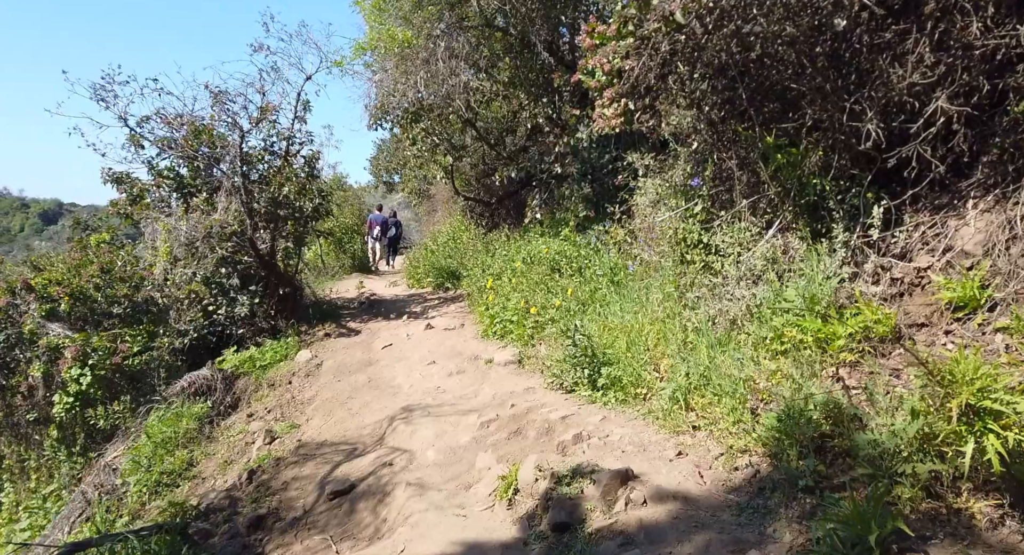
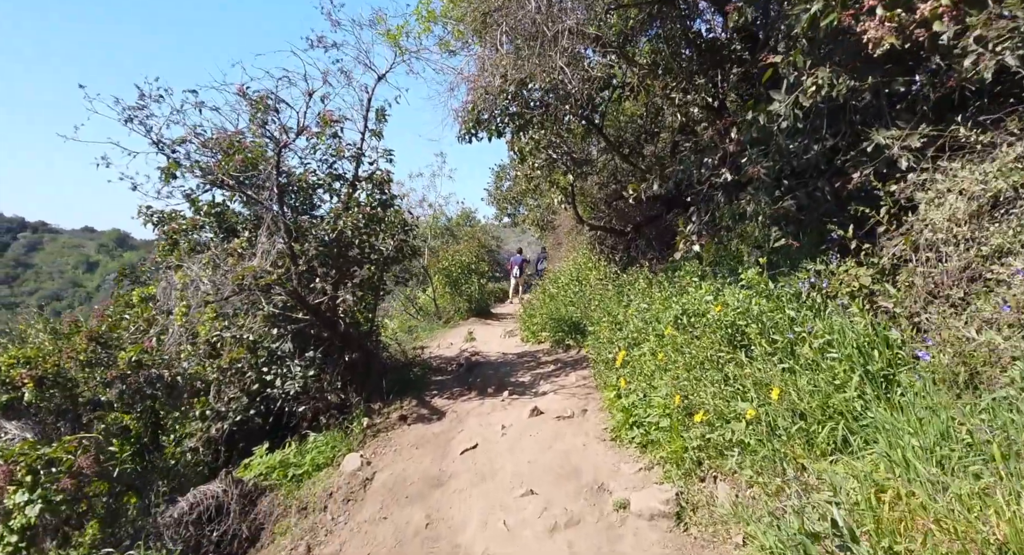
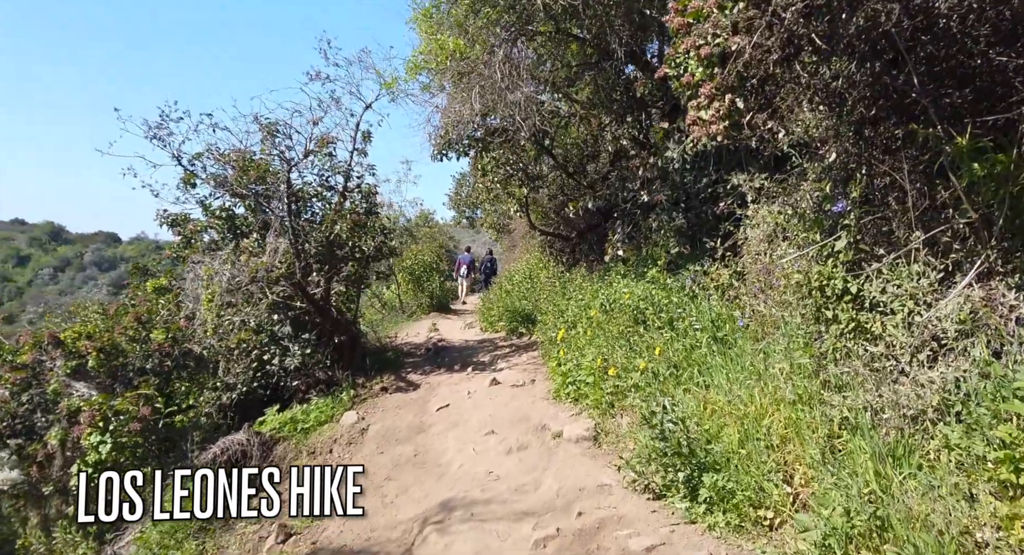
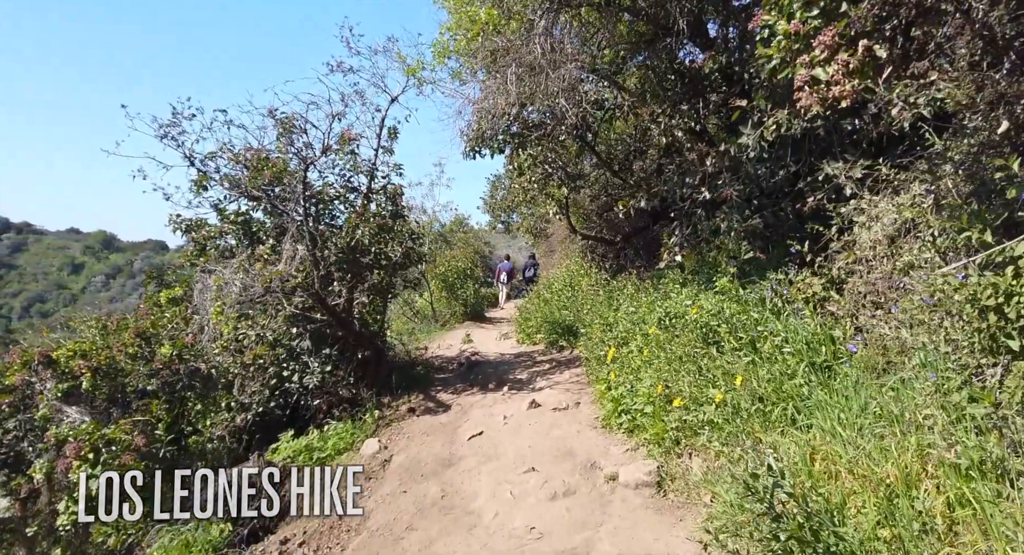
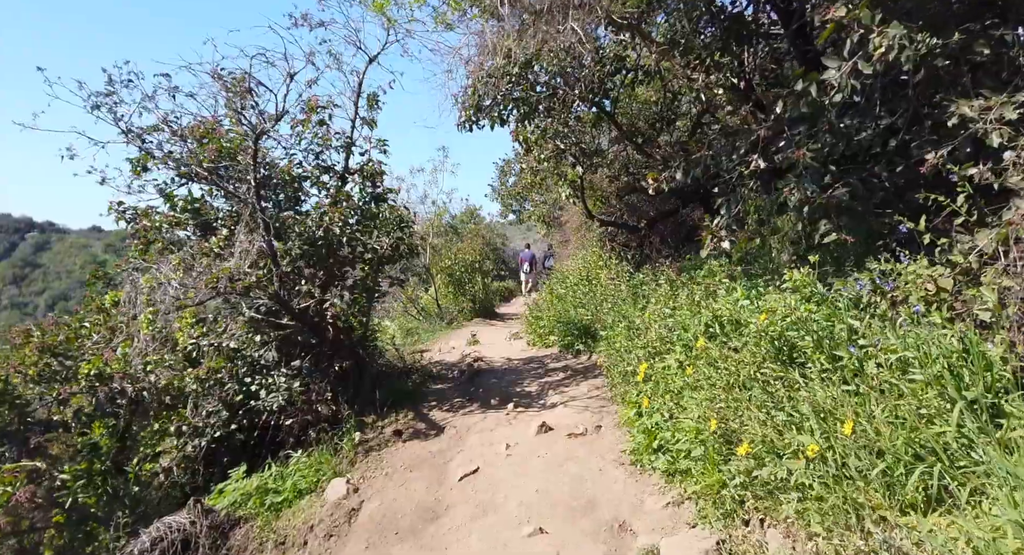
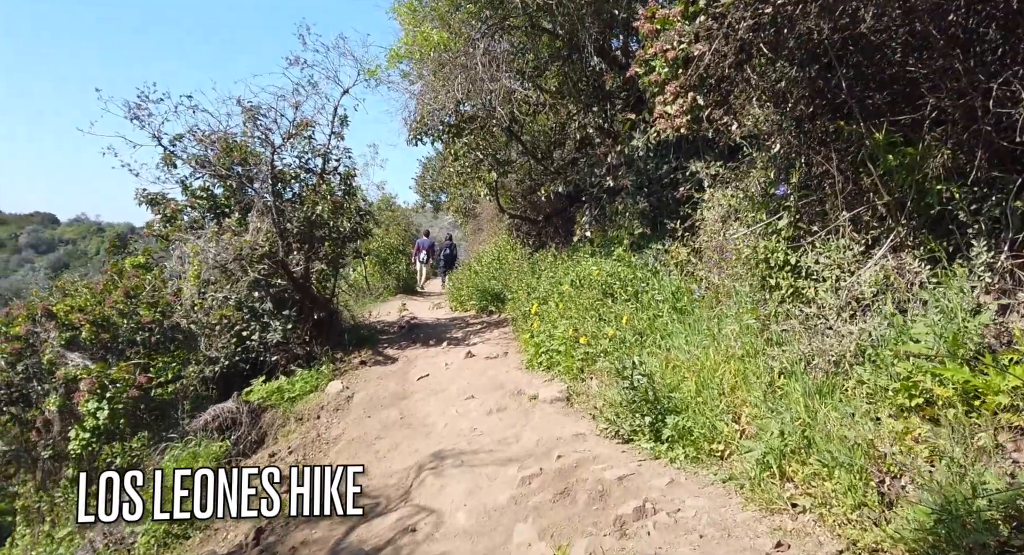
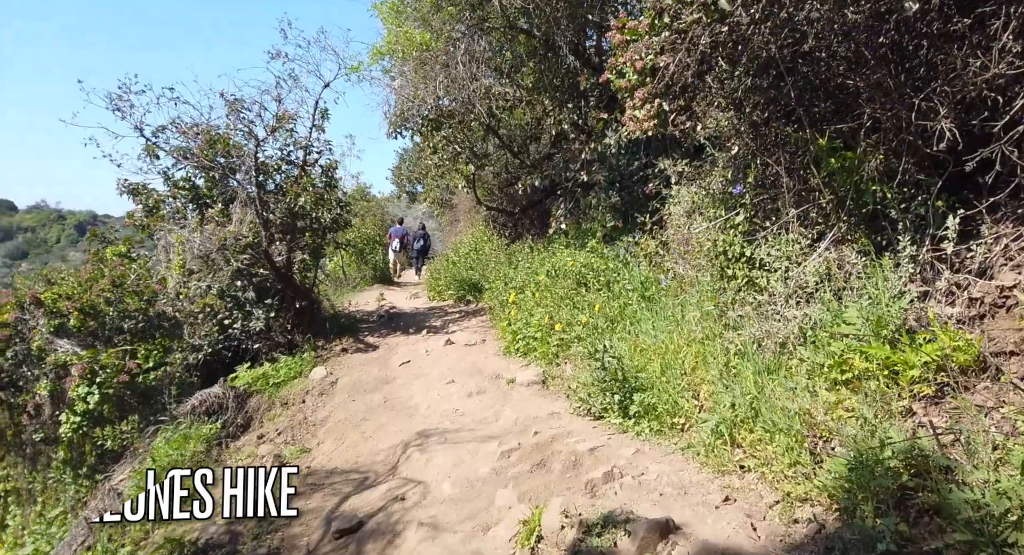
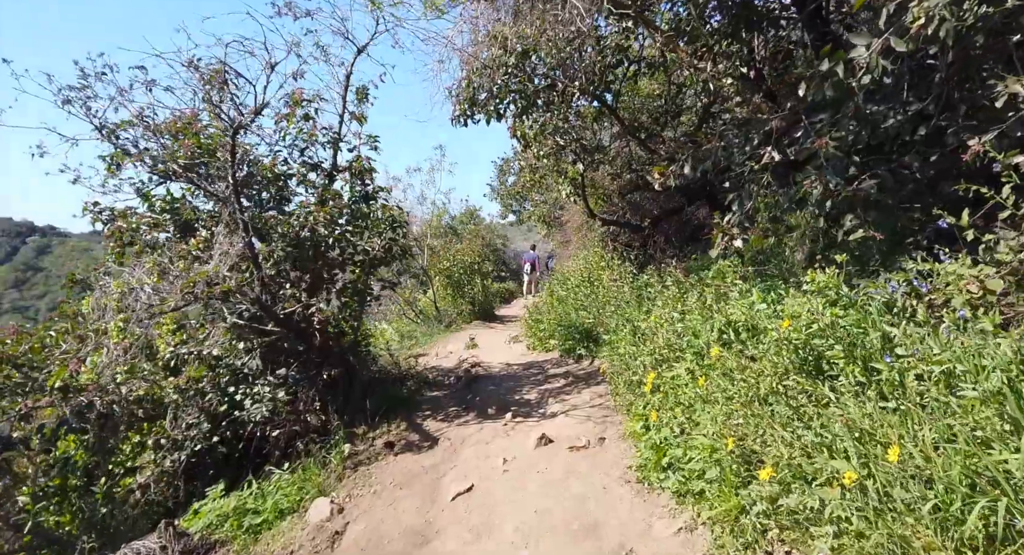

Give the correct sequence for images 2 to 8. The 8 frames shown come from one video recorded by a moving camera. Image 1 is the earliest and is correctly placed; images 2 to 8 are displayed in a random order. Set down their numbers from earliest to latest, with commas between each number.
7, 6, 3, 4, 2, 5, 8
